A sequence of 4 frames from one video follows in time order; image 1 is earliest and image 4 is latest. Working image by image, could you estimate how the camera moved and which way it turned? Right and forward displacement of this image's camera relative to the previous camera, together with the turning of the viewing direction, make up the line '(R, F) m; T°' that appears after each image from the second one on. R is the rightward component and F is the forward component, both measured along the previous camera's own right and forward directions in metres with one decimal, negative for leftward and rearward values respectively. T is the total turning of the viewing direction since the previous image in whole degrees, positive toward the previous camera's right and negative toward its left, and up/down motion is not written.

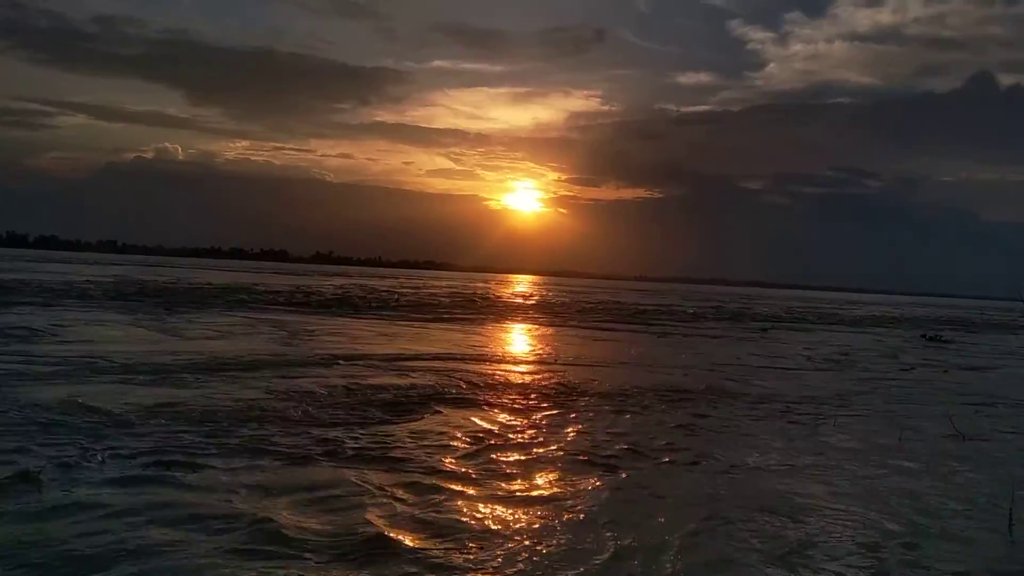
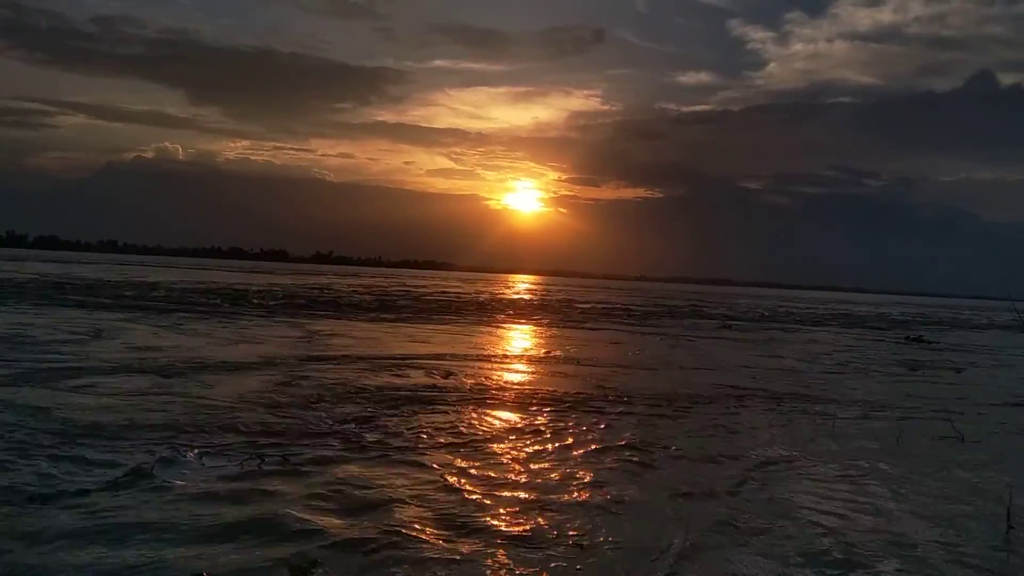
(-0.1, +1.2) m; 0°
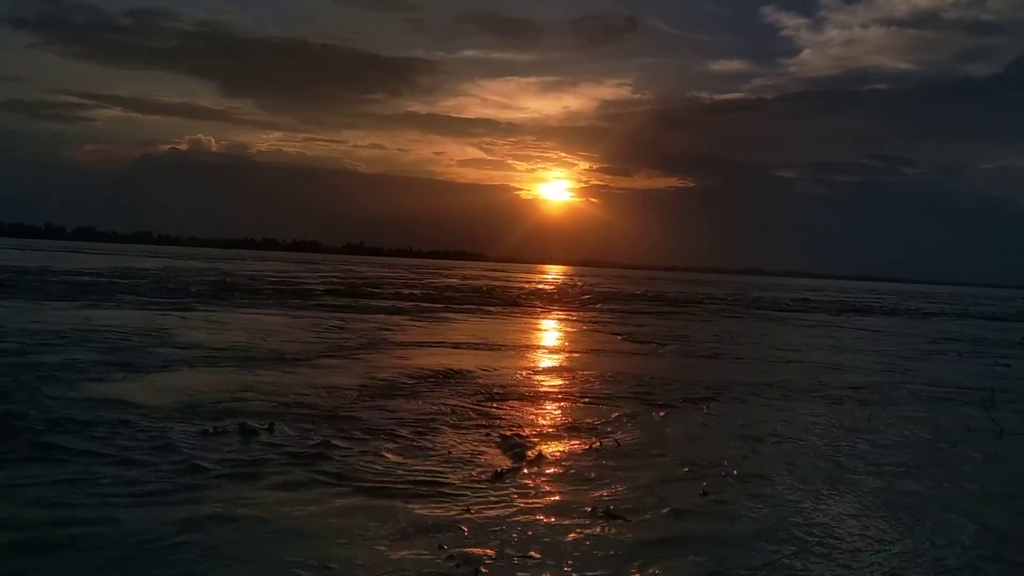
(-0.1, -0.3) m; -2°
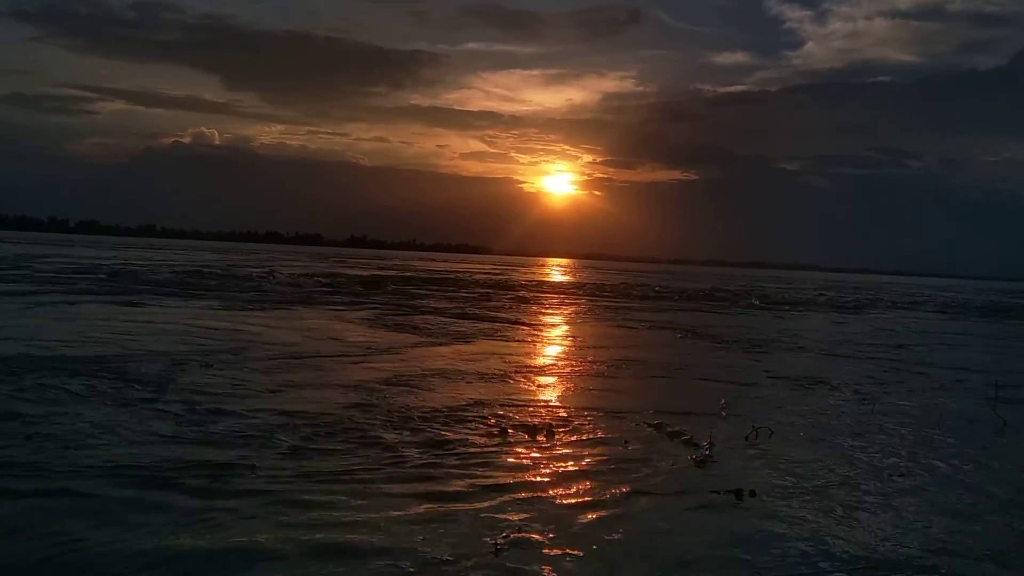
(-1.5, +0.1) m; 0°
